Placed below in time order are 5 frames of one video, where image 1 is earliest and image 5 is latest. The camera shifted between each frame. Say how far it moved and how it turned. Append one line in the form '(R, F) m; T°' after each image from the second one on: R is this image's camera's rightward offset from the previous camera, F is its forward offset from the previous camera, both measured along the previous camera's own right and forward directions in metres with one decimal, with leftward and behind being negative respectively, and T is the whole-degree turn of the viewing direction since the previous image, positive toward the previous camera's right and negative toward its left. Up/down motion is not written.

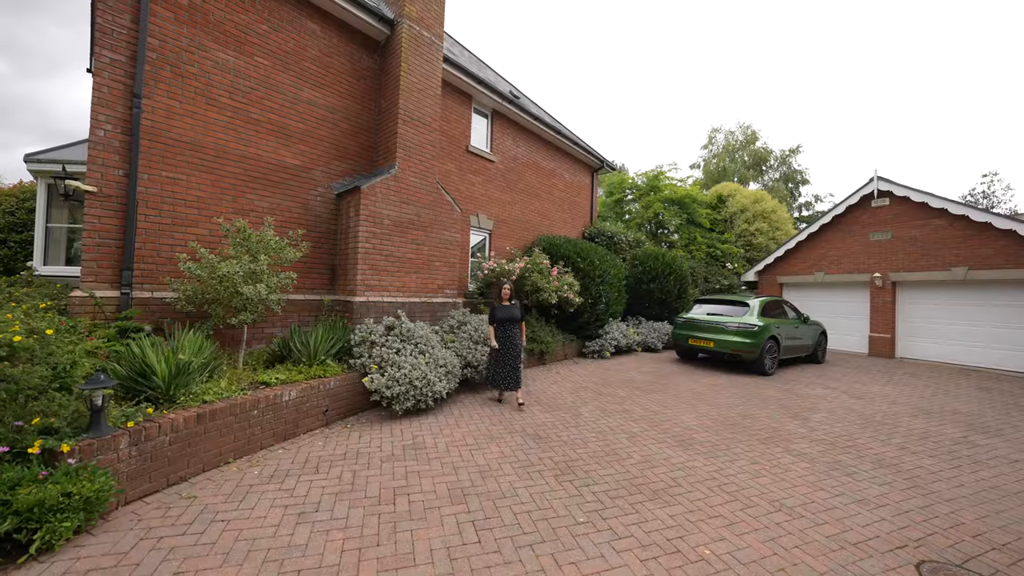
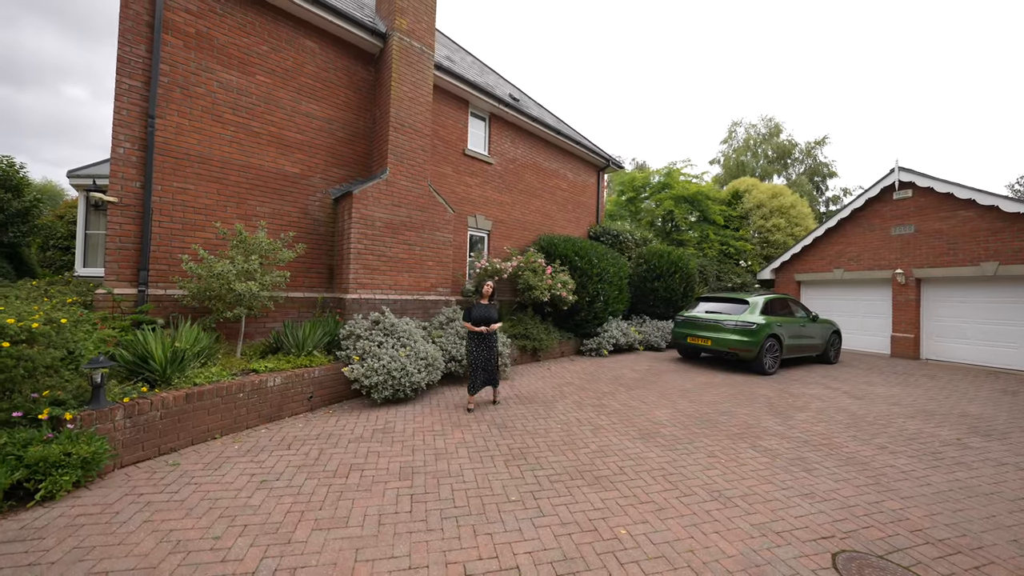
(+0.8, -0.3) m; -4°
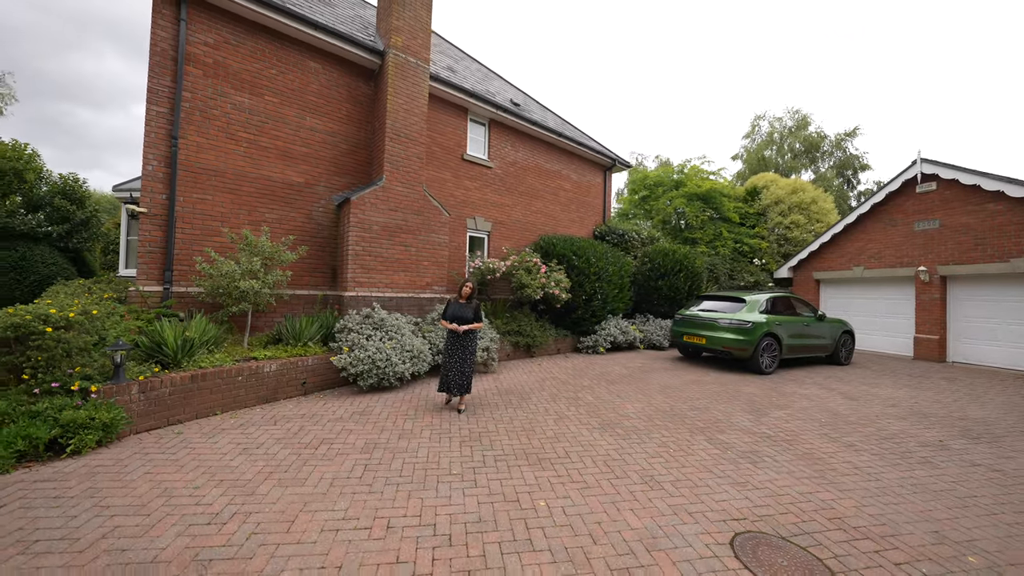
(+0.9, -0.4) m; -5°
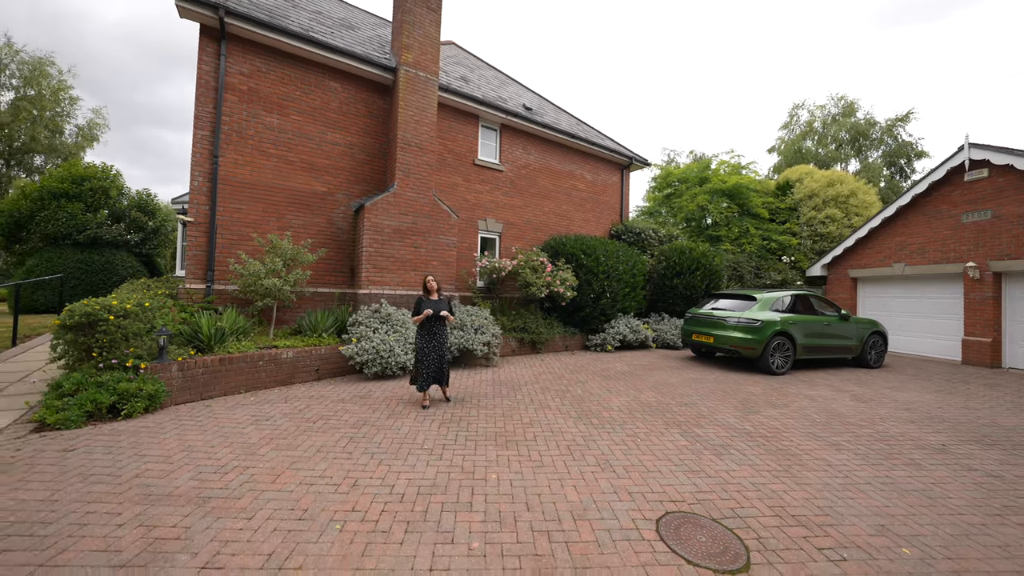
(+0.9, -0.4) m; -6°
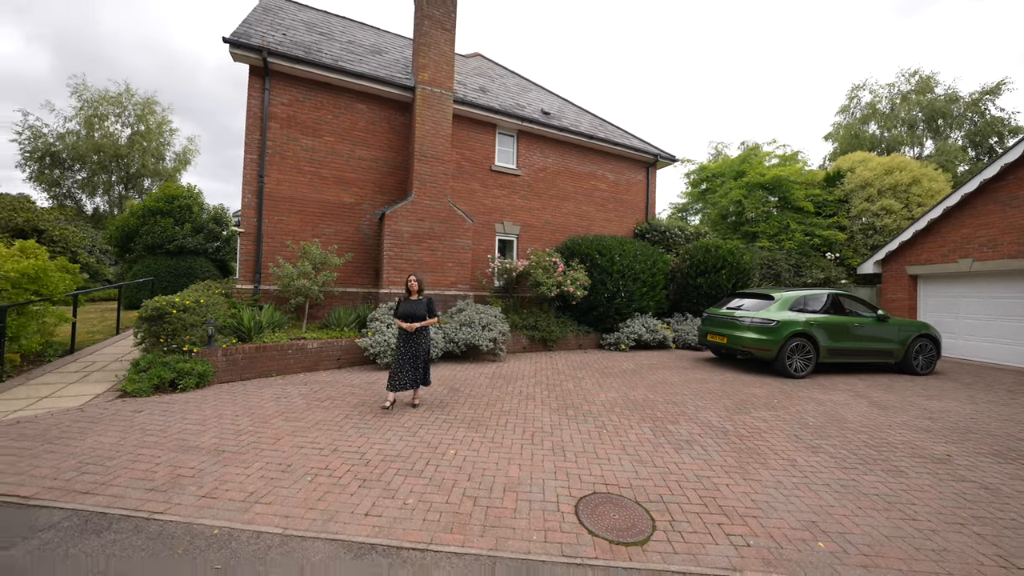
(+1.1, -0.4) m; -9°
